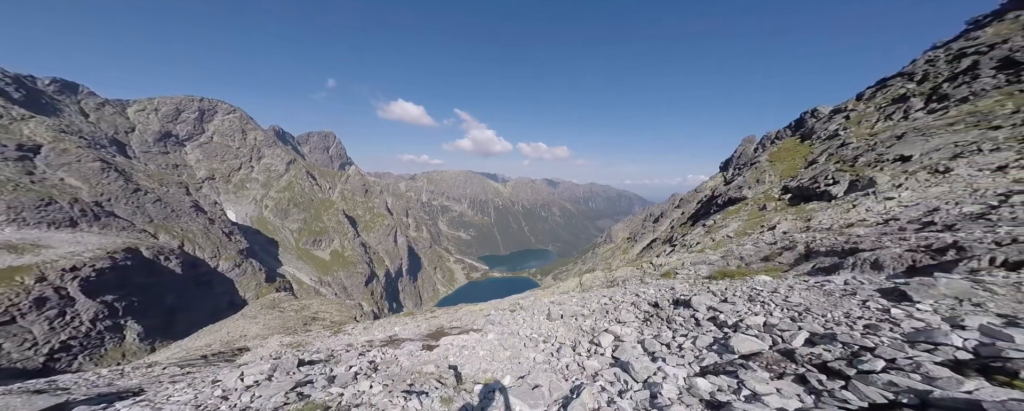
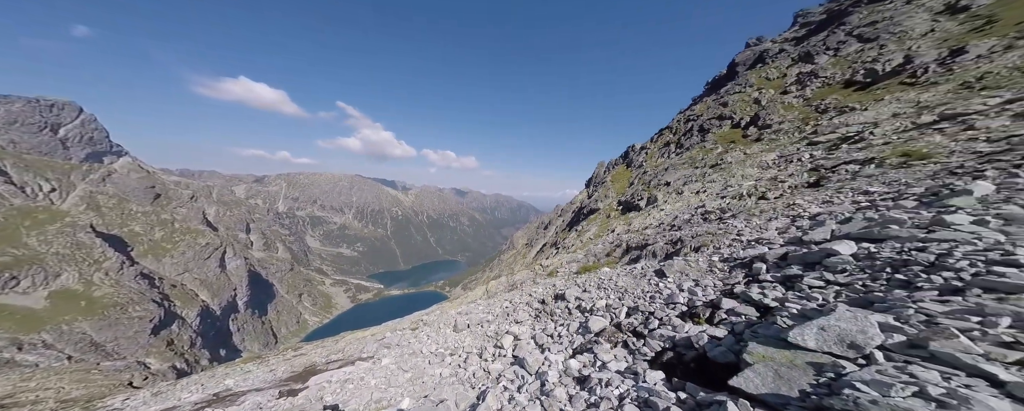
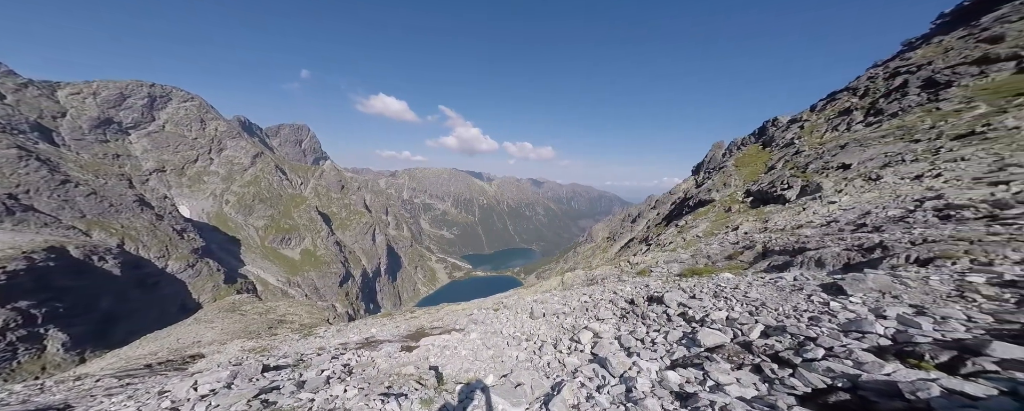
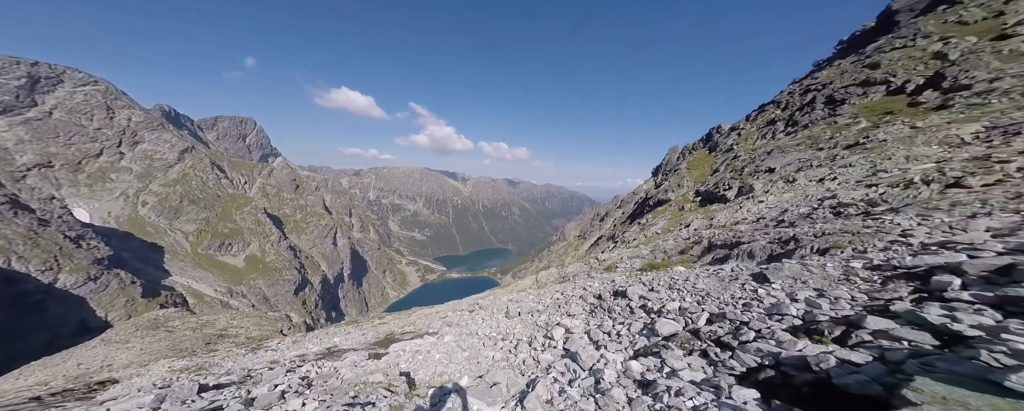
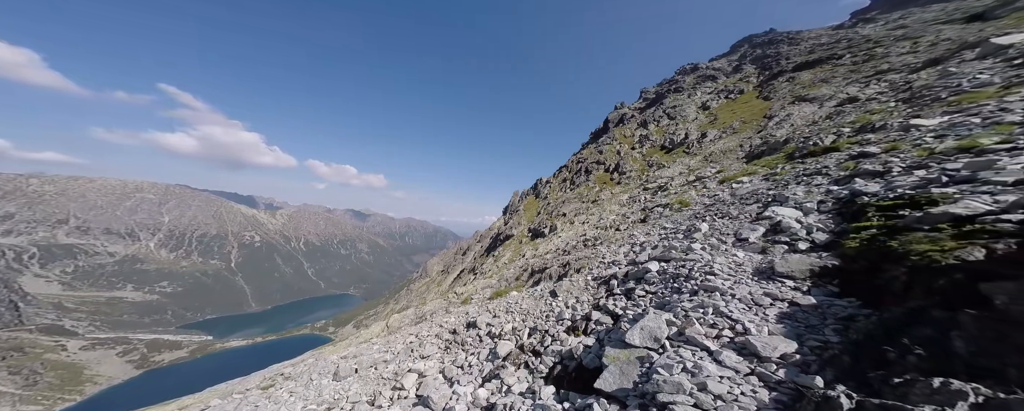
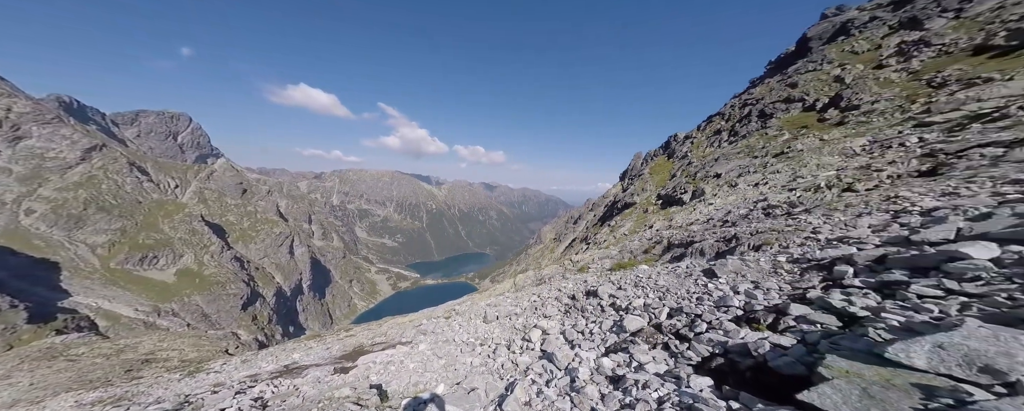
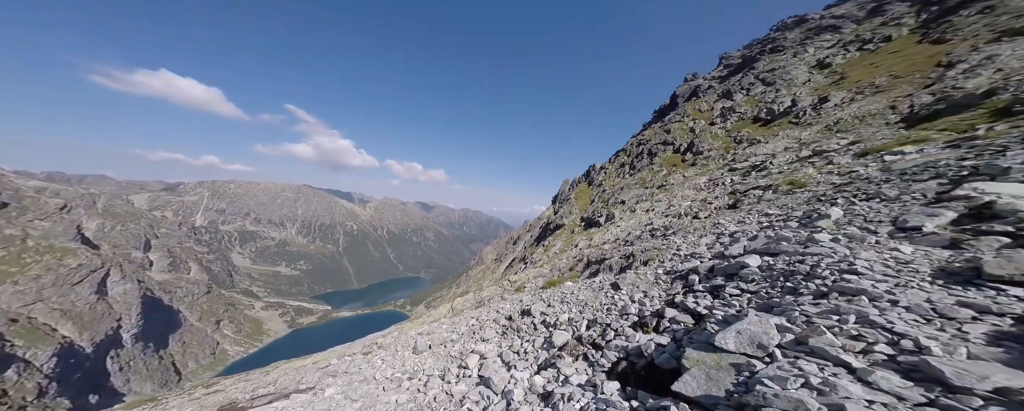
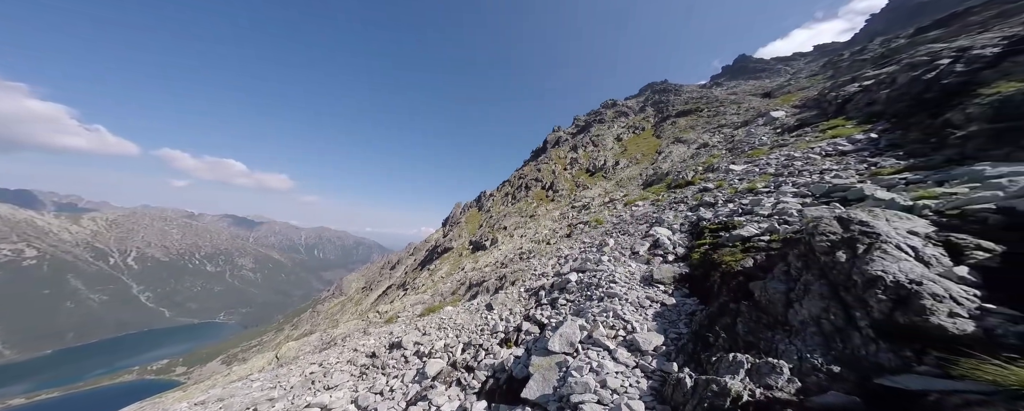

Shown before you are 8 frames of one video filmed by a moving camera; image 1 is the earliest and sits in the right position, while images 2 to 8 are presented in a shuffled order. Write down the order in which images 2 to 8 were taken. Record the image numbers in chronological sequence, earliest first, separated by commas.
3, 4, 6, 2, 7, 5, 8
